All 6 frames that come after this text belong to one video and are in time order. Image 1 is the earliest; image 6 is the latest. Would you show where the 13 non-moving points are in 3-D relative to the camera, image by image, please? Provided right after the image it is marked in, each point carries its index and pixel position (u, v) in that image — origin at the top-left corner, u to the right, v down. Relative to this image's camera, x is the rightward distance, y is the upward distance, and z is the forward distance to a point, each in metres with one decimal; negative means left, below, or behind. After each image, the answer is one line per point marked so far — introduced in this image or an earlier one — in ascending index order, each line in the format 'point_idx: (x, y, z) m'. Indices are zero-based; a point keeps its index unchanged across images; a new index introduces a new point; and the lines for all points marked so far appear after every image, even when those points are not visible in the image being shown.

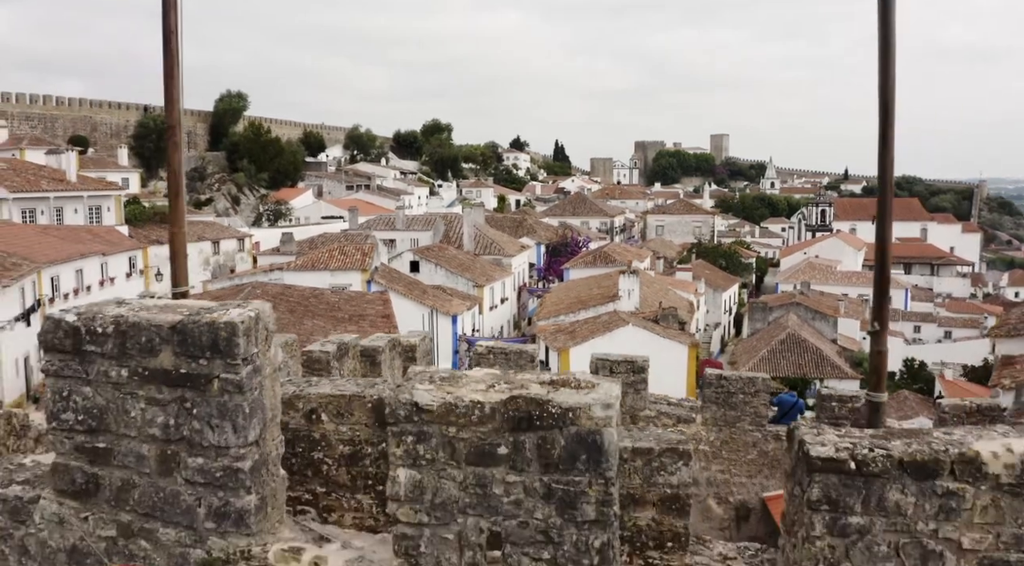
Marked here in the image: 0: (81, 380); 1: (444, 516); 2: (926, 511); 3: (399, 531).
0: (-1.1, -0.2, +2.5) m
1: (-0.2, -0.6, +2.4) m
2: (+1.0, -0.5, +2.3) m
3: (-0.3, -0.6, +2.4) m
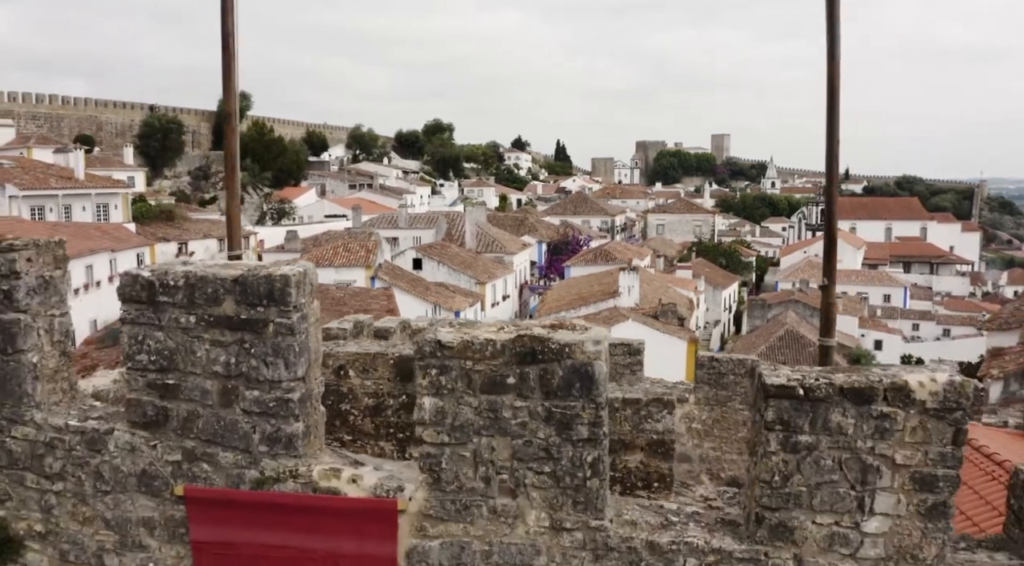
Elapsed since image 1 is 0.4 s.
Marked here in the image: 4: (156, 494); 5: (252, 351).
0: (-1.1, -0.1, +3.0) m
1: (-0.1, -0.4, +2.9) m
2: (+1.0, -0.4, +2.7) m
3: (-0.3, -0.5, +2.9) m
4: (-1.1, -0.7, +3.1) m
5: (-0.8, -0.2, +2.9) m
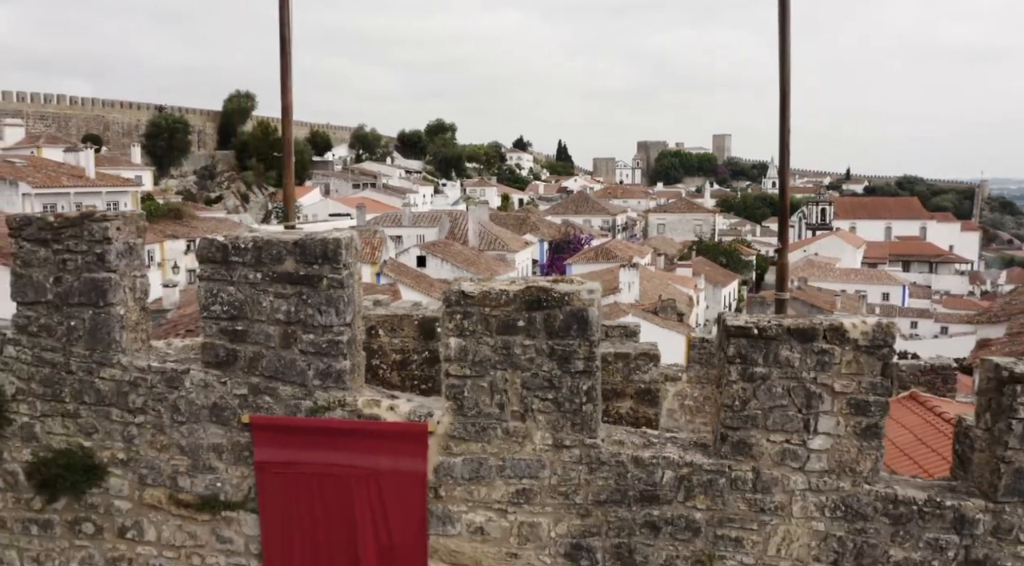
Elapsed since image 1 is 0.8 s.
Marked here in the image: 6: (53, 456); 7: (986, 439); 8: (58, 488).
0: (-1.1, 0.0, +3.6) m
1: (-0.1, -0.3, +3.5) m
2: (+1.0, -0.3, +3.3) m
3: (-0.2, -0.4, +3.5) m
4: (-1.1, -0.5, +3.7) m
5: (-0.7, -0.1, +3.5) m
6: (-1.9, -0.7, +3.9) m
7: (+1.8, -0.6, +3.5) m
8: (-1.9, -0.8, +3.9) m
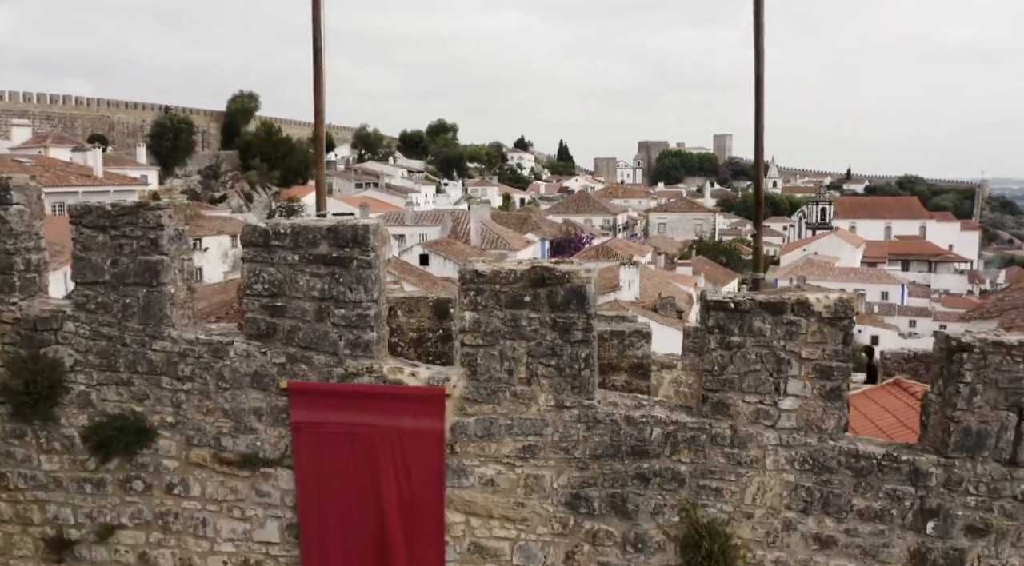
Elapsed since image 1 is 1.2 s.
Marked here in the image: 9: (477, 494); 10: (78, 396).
0: (-1.0, +0.1, +4.0) m
1: (-0.1, -0.2, +3.9) m
2: (+1.1, -0.2, +3.8) m
3: (-0.2, -0.3, +4.0) m
4: (-1.1, -0.5, +4.2) m
5: (-0.7, 0.0, +4.0) m
6: (-1.9, -0.6, +4.4) m
7: (+1.8, -0.5, +4.0) m
8: (-1.8, -0.8, +4.4) m
9: (-0.1, -0.9, +4.1) m
10: (-2.0, -0.5, +4.4) m
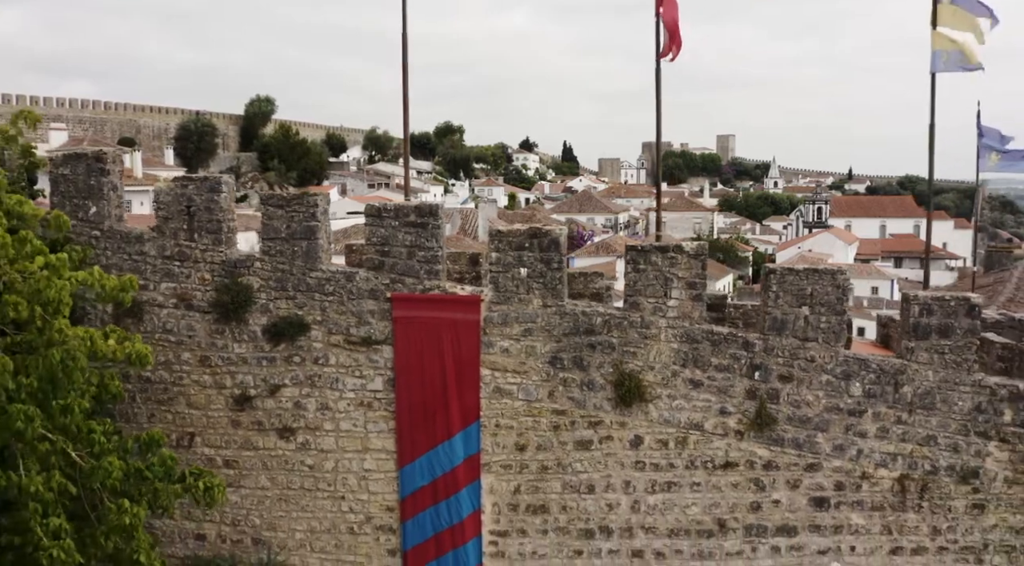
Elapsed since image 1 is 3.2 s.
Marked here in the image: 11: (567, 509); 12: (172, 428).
0: (-1.0, +0.4, +7.0) m
1: (0.0, +0.1, +6.9) m
2: (+1.1, +0.1, +6.8) m
3: (-0.1, +0.1, +7.0) m
4: (-1.0, -0.1, +7.2) m
5: (-0.7, +0.4, +7.0) m
6: (-1.8, -0.3, +7.4) m
7: (+1.8, -0.1, +7.0) m
8: (-1.8, -0.4, +7.4) m
9: (-0.1, -0.6, +7.1) m
10: (-2.0, -0.2, +7.5) m
11: (+0.4, -1.7, +7.3) m
12: (-2.8, -1.2, +7.8) m
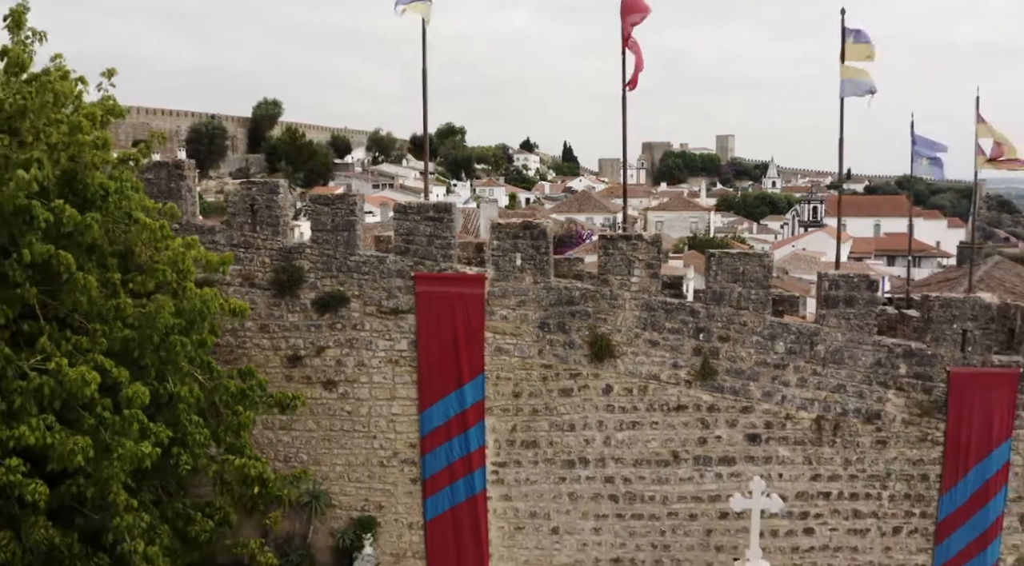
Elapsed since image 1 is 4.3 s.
0: (-1.0, +0.6, +9.0) m
1: (-0.1, +0.3, +8.9) m
2: (+1.1, +0.3, +8.7) m
3: (-0.2, +0.2, +8.9) m
4: (-1.0, +0.1, +9.1) m
5: (-0.7, +0.5, +8.9) m
6: (-1.8, -0.1, +9.3) m
7: (+1.8, 0.0, +8.9) m
8: (-1.8, -0.3, +9.3) m
9: (-0.1, -0.4, +9.0) m
10: (-2.0, 0.0, +9.4) m
11: (+0.4, -1.6, +9.3) m
12: (-2.8, -1.0, +9.7) m
